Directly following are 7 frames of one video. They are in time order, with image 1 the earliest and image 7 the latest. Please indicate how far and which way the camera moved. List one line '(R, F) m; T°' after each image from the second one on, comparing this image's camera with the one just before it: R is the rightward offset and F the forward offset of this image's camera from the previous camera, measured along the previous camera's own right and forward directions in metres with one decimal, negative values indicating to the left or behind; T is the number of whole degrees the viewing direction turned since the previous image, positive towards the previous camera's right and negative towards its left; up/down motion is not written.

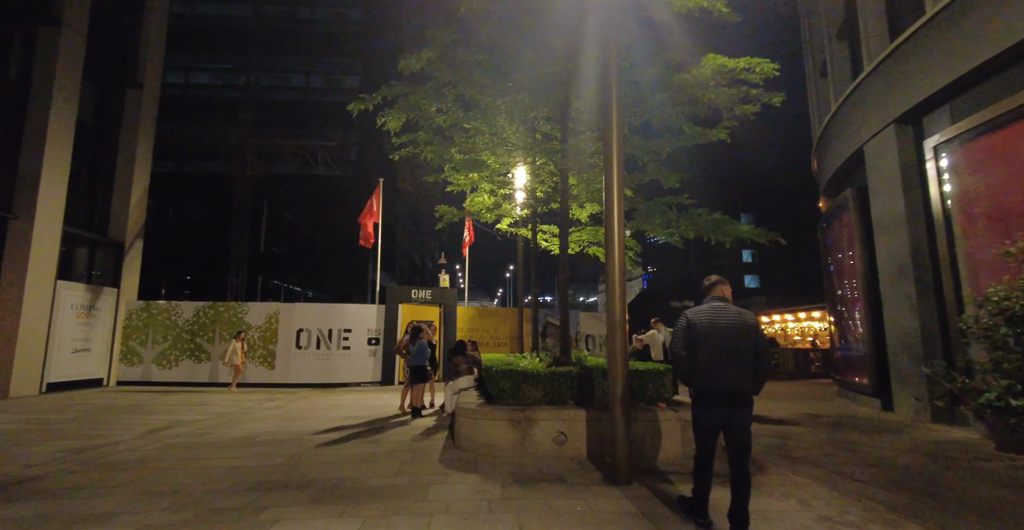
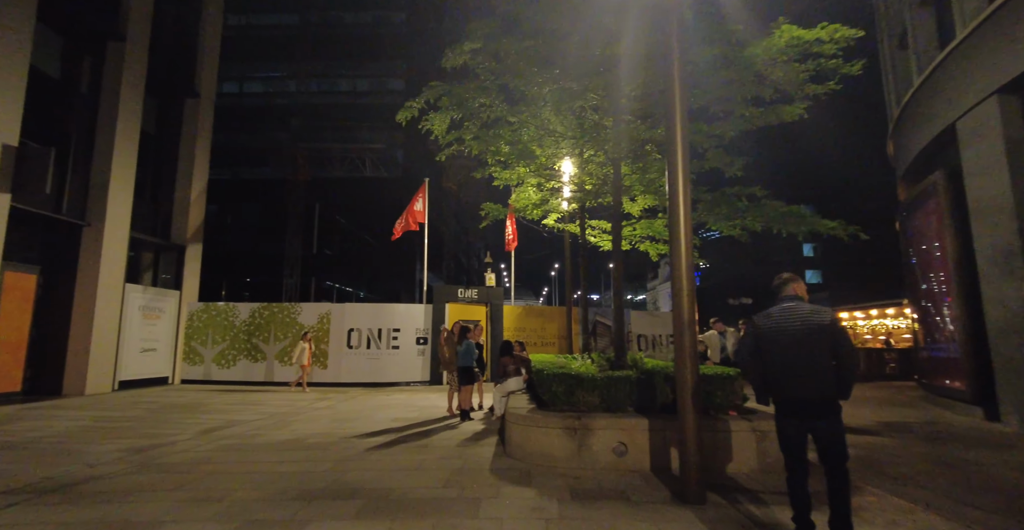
(-0.1, +0.3) m; -5°
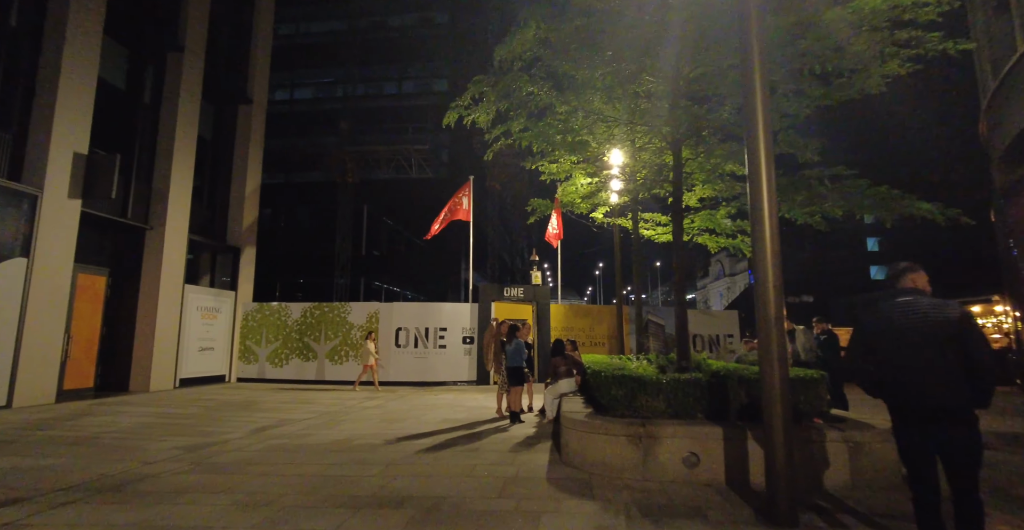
(-0.1, +0.4) m; -5°
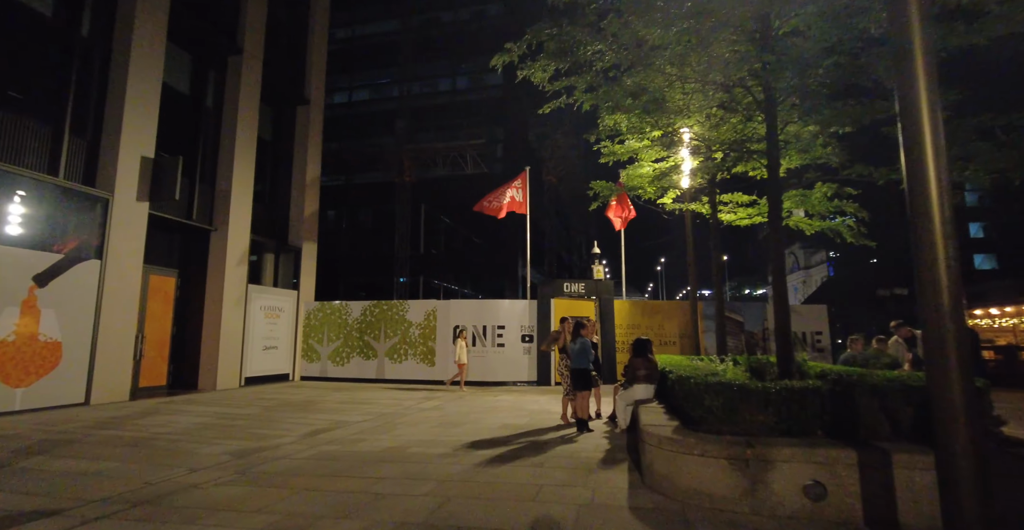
(-0.1, +0.8) m; -6°
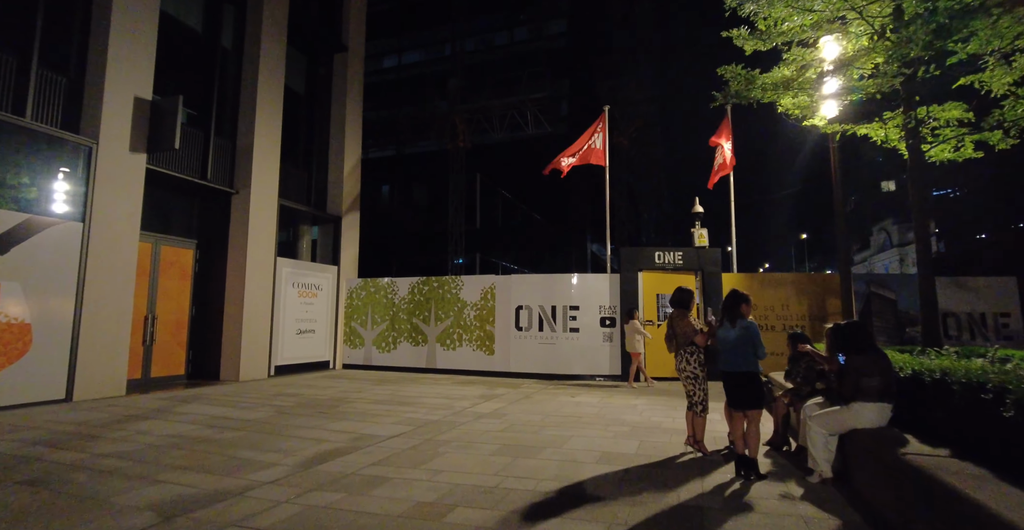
(-0.5, +2.9) m; -6°
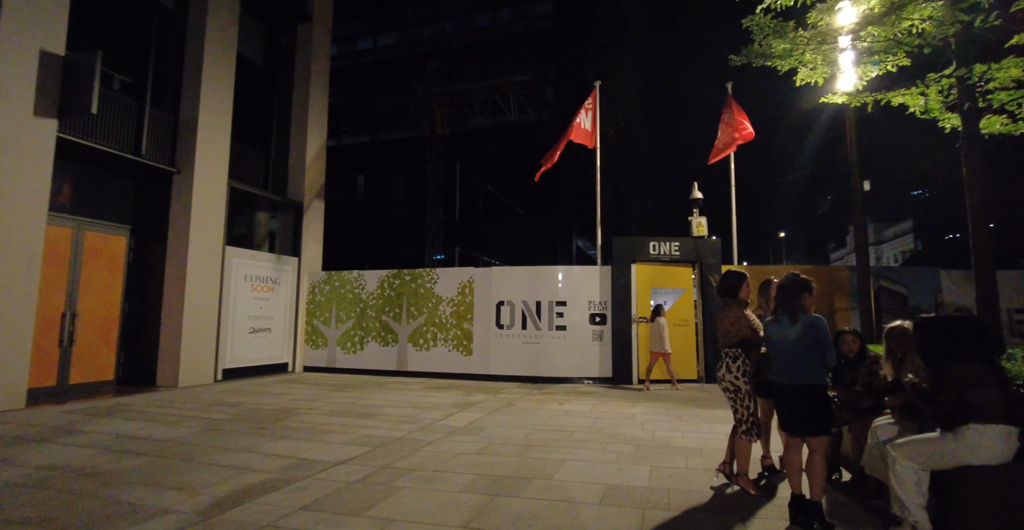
(0.0, +1.3) m; +2°
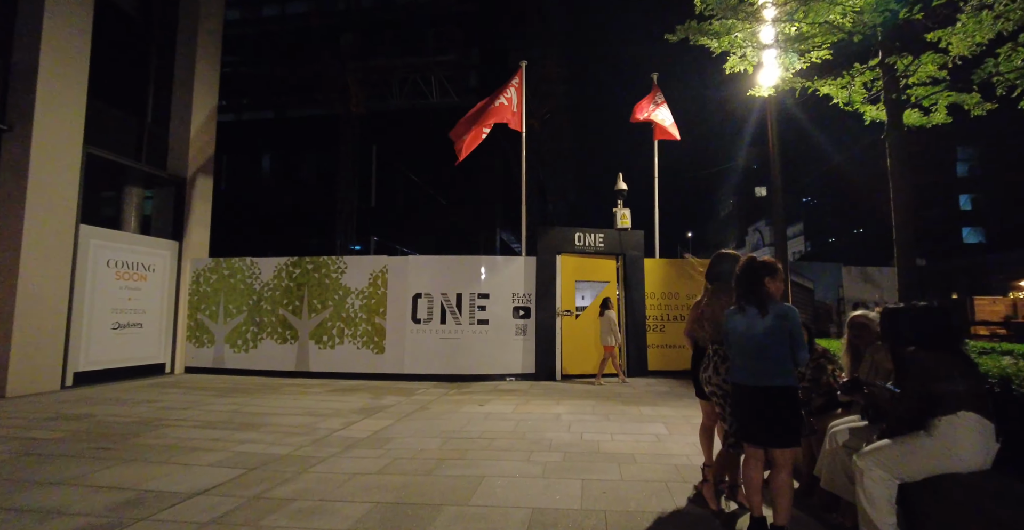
(+0.1, +0.8) m; +9°
